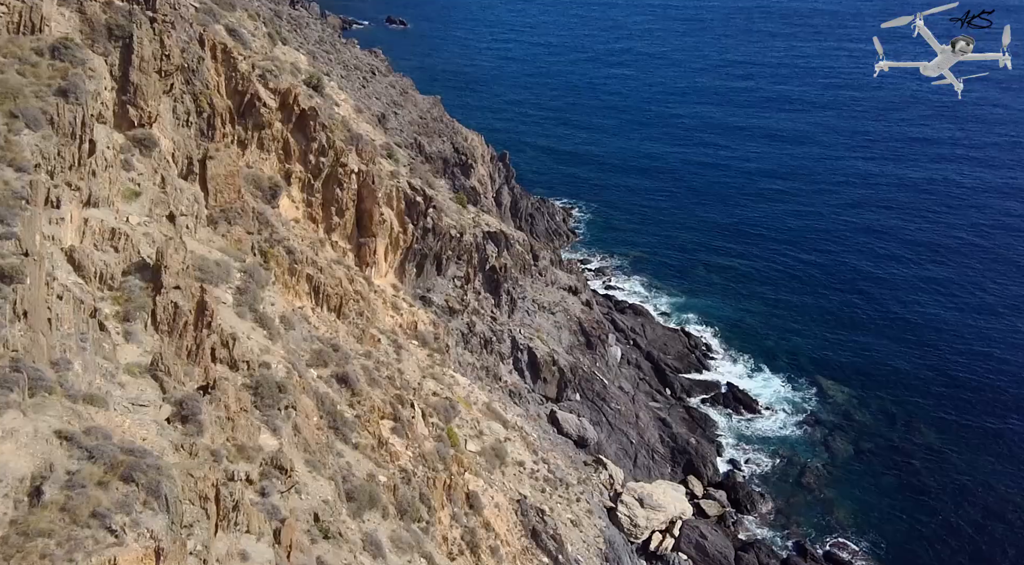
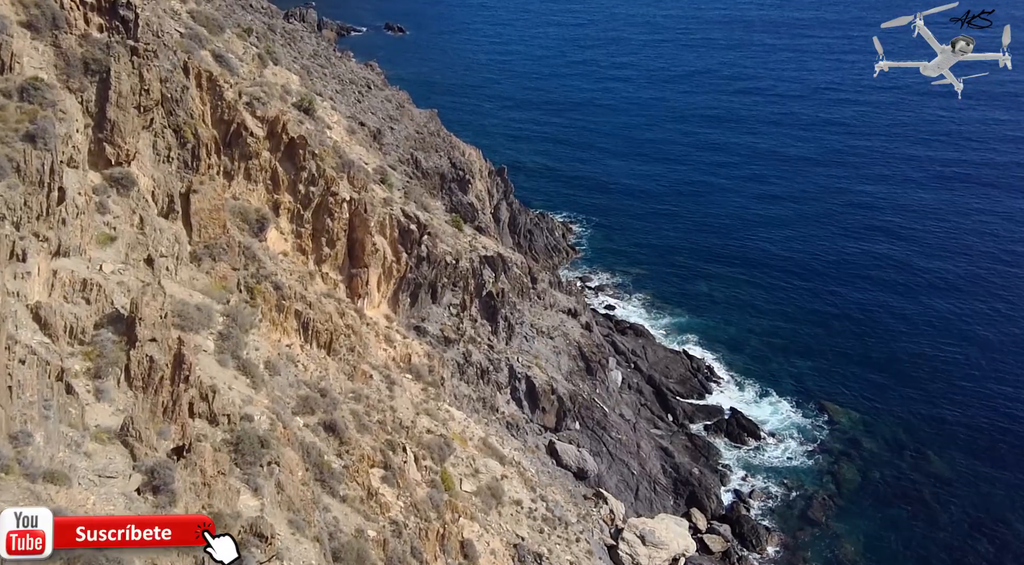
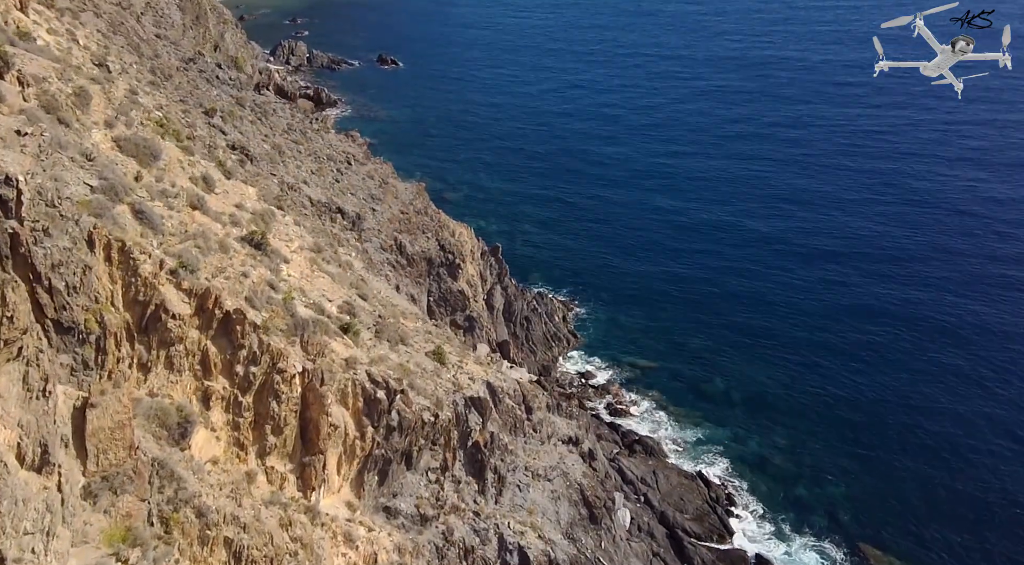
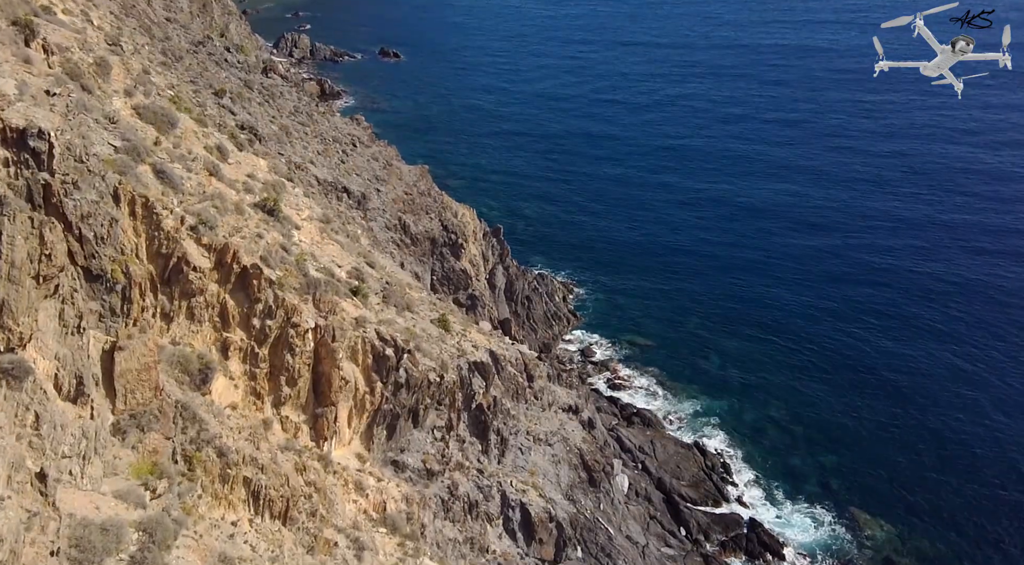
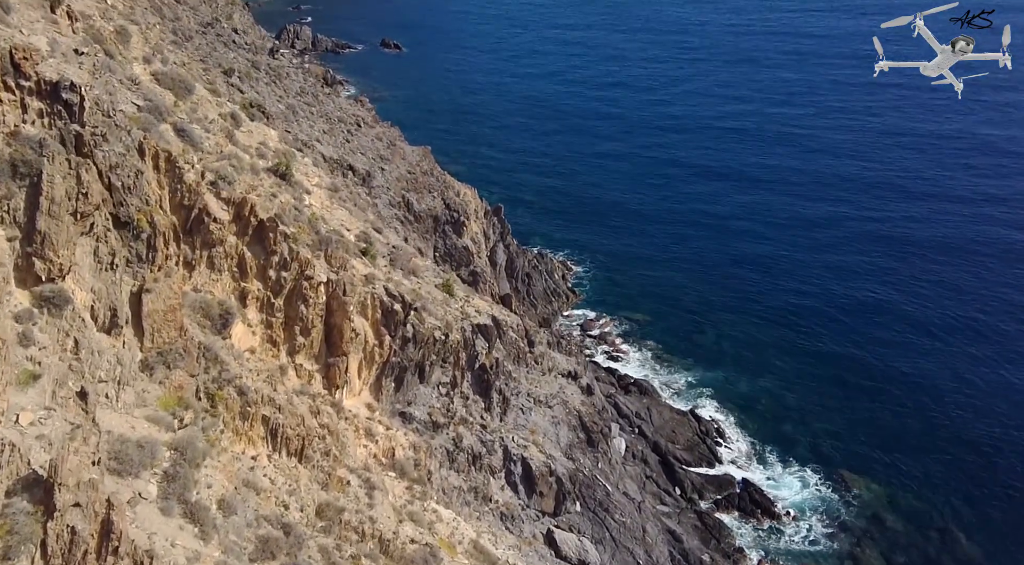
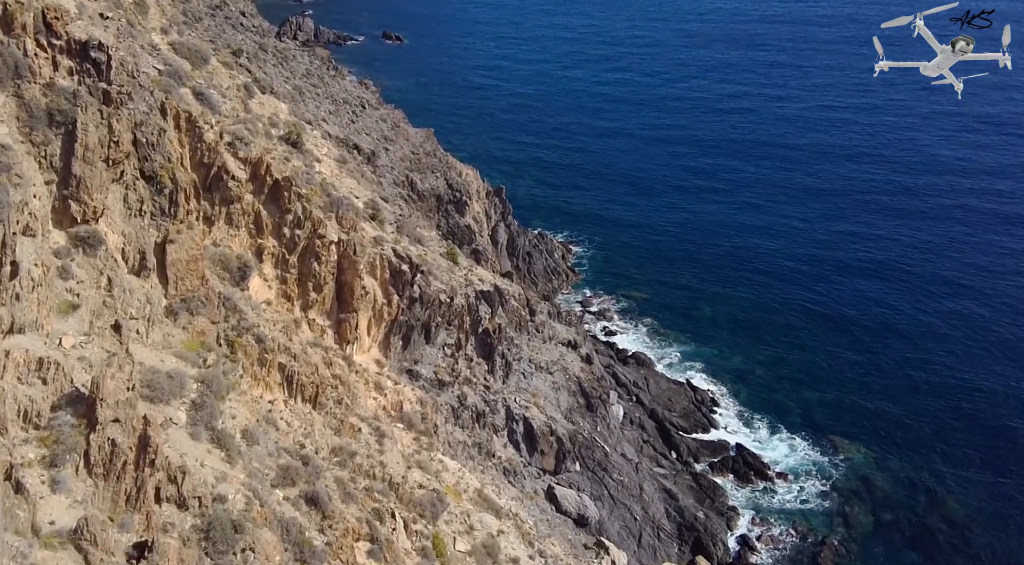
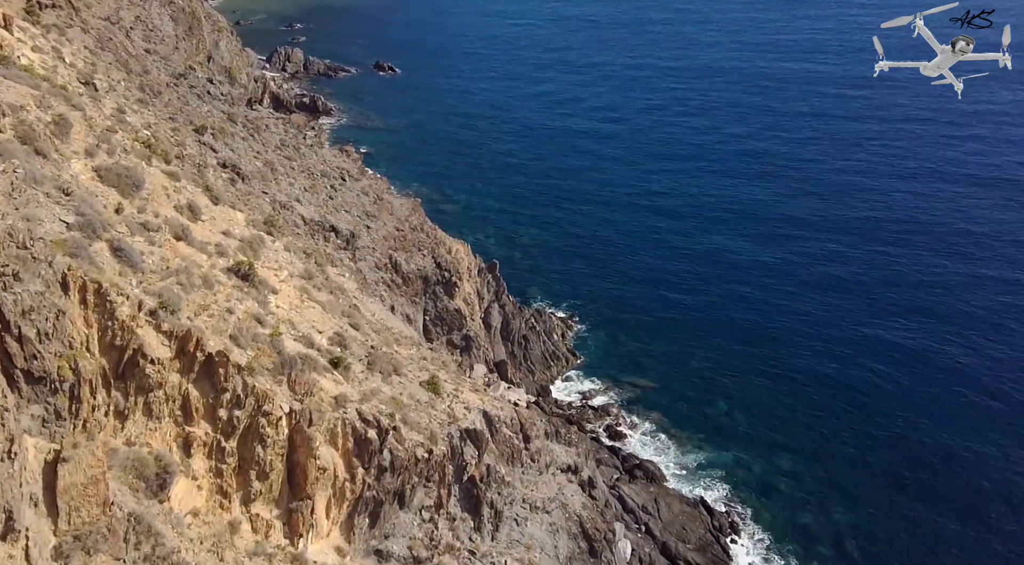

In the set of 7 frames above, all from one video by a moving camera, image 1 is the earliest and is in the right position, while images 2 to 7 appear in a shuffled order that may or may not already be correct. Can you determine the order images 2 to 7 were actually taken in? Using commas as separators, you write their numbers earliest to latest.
2, 6, 5, 4, 3, 7
